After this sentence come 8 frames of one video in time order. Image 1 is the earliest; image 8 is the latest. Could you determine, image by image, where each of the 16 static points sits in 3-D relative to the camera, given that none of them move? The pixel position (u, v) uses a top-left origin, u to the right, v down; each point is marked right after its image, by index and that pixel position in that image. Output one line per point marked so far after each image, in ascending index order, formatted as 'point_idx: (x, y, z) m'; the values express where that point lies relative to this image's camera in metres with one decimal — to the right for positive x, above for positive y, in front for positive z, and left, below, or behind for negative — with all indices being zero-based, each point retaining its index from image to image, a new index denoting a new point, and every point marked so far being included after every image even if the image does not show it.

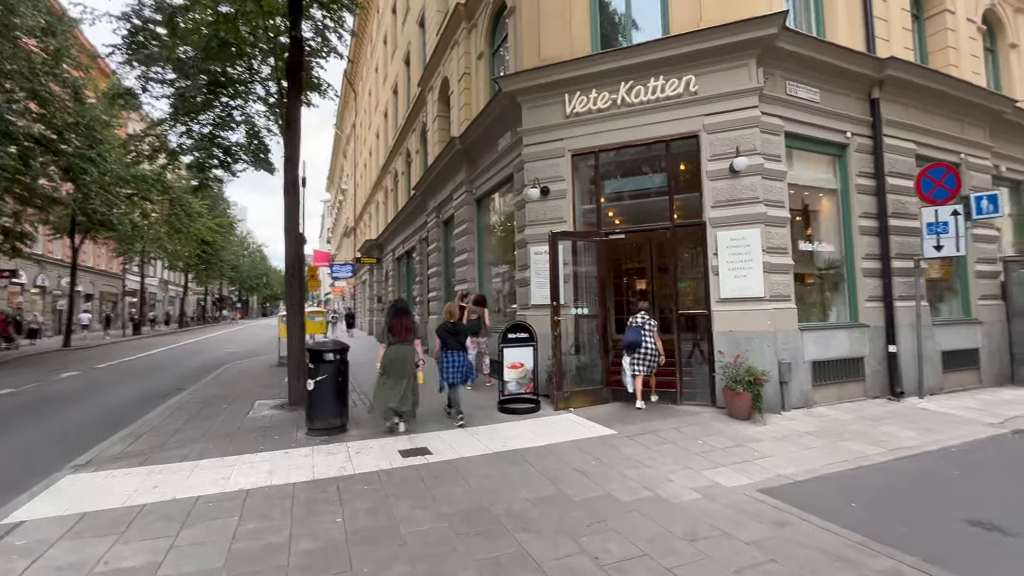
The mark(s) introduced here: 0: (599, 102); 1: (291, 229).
0: (+1.5, +3.2, +8.6) m
1: (-3.9, +1.0, +8.8) m
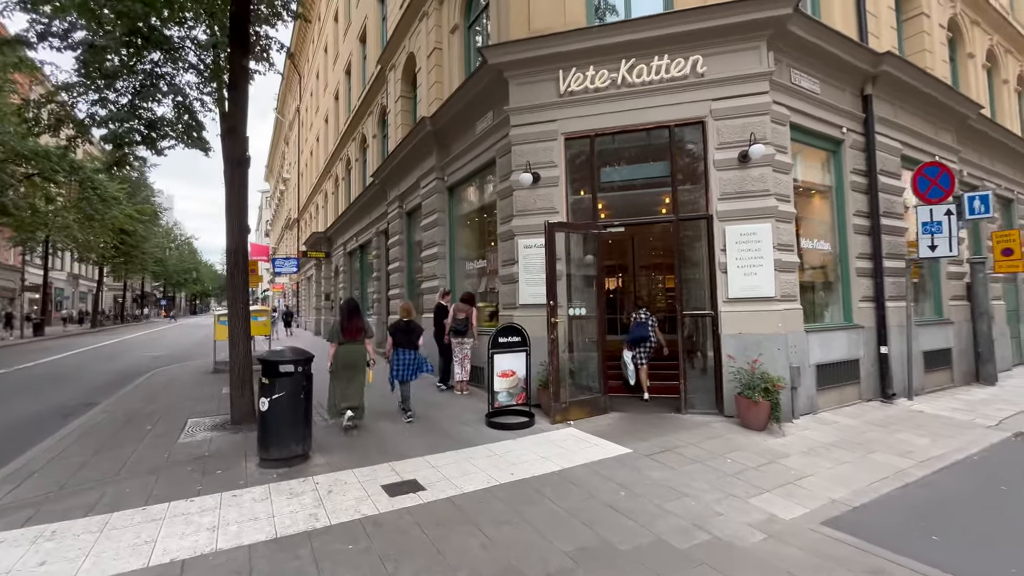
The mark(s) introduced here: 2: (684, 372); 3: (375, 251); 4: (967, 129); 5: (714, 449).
0: (+1.3, +3.2, +7.8) m
1: (-4.1, +1.1, +7.4) m
2: (+2.6, -1.3, +7.5) m
3: (-4.4, +1.2, +16.1) m
4: (+10.9, +3.8, +11.9) m
5: (+2.4, -1.9, +5.9) m
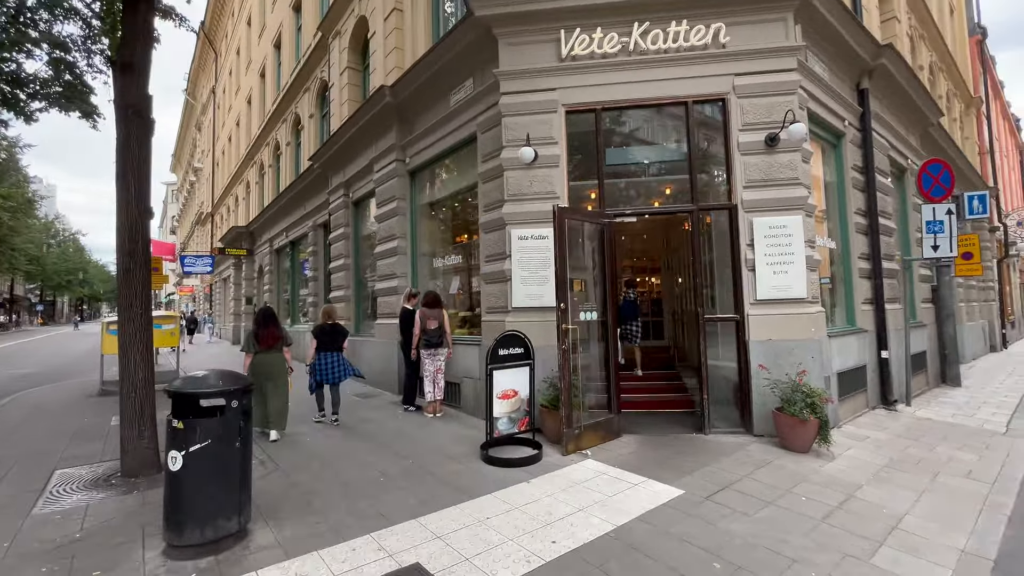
0: (+1.2, +3.2, +6.6) m
1: (-4.1, +1.1, +5.4) m
2: (+2.5, -1.3, +6.5) m
3: (-5.6, +1.2, +14.0) m
4: (+10.1, +3.7, +12.1) m
5: (+2.5, -1.9, +4.8) m
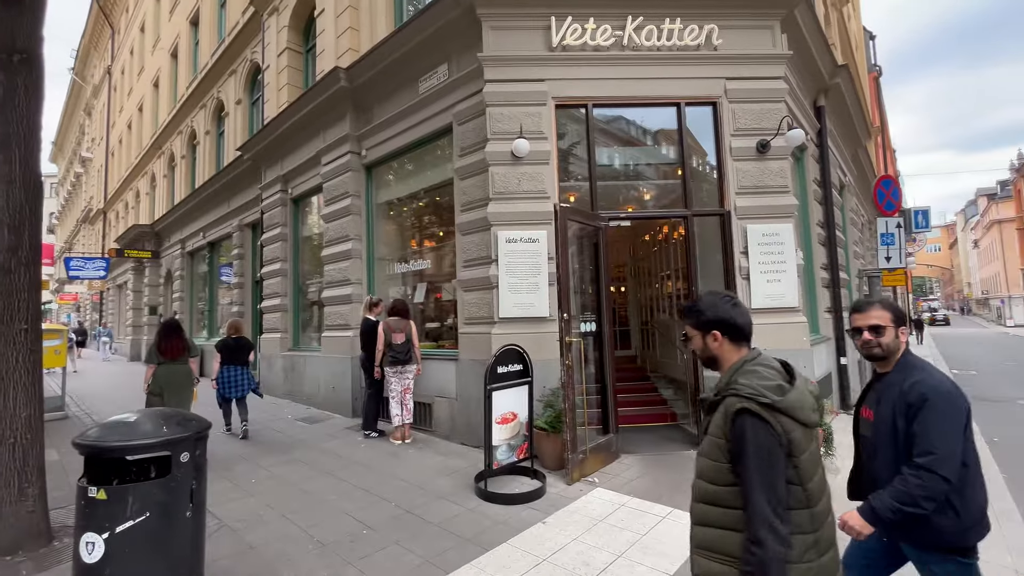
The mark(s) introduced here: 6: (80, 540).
0: (+1.1, +3.1, +6.2) m
1: (-4.1, +1.1, +4.1) m
2: (+2.3, -1.4, +6.1) m
3: (-6.9, +1.0, +12.4) m
4: (+9.0, +3.4, +13.0) m
5: (+2.6, -2.0, +4.5) m
6: (-2.1, -1.2, +2.5) m
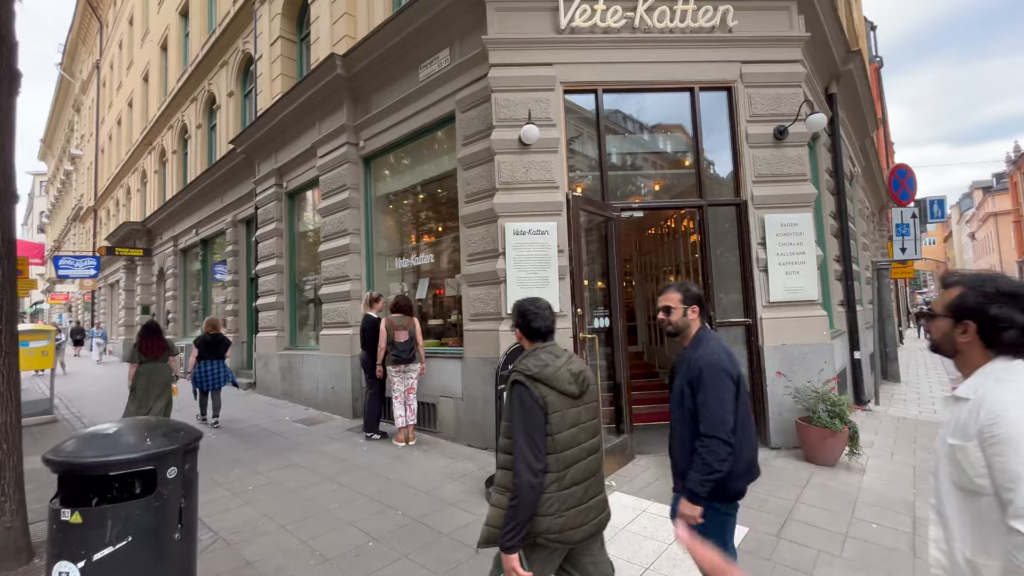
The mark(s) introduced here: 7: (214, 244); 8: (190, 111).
0: (+1.1, +3.2, +5.9) m
1: (-4.0, +1.1, +3.8) m
2: (+2.4, -1.3, +5.9) m
3: (-6.8, +1.0, +12.1) m
4: (+9.0, +3.6, +12.7) m
5: (+2.7, -1.9, +4.3) m
6: (-2.0, -1.2, +2.2) m
7: (-8.2, +1.2, +13.6) m
8: (-9.8, +5.3, +15.2) m
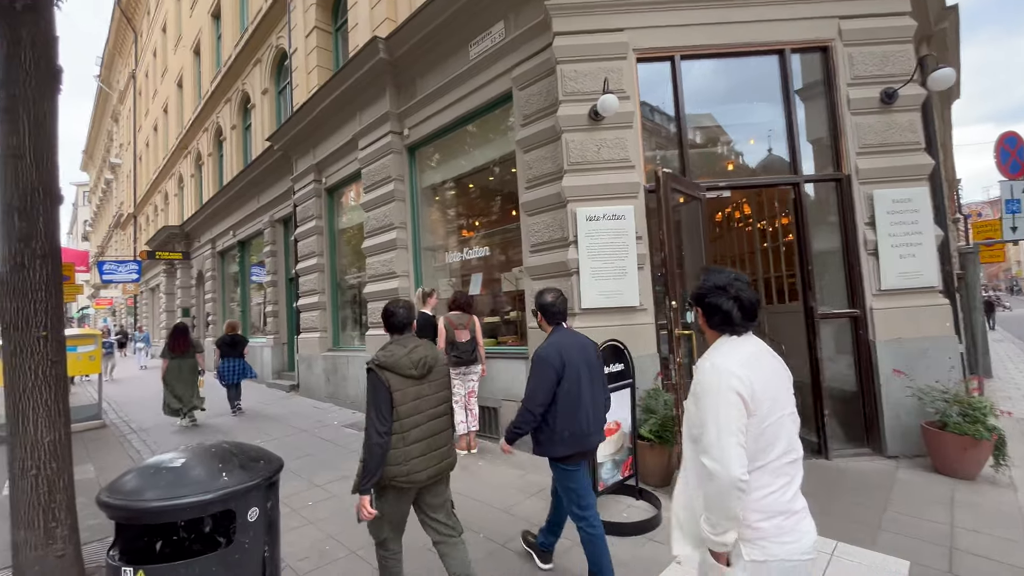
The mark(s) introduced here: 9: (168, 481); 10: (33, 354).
0: (+1.8, +3.3, +5.2) m
1: (-3.3, +1.1, +3.4) m
2: (+3.2, -1.2, +5.2) m
3: (-5.8, +1.0, +11.8) m
4: (+10.0, +3.9, +11.7) m
5: (+3.4, -1.8, +3.5) m
6: (-1.4, -1.2, +1.7) m
7: (-7.0, +1.2, +13.4) m
8: (-8.7, +5.3, +15.1) m
9: (-1.3, -0.7, +1.9) m
10: (-3.1, -0.4, +3.3) m
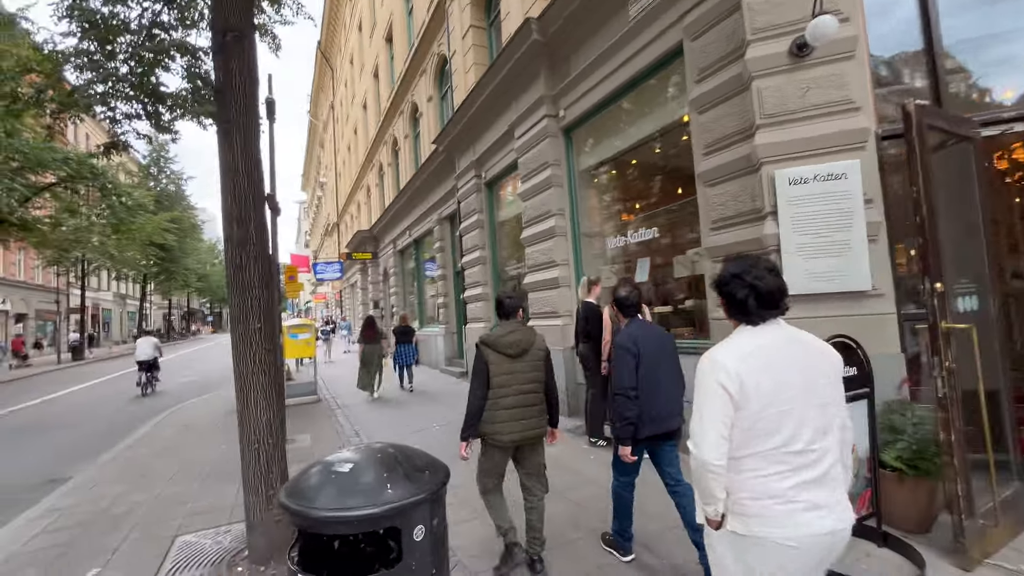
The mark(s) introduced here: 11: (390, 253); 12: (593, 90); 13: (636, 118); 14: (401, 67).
0: (+3.2, +3.5, +3.8) m
1: (-2.1, +1.1, +3.7) m
2: (+4.7, -0.9, +3.4) m
3: (-1.9, +1.2, +12.5) m
4: (+13.0, +4.5, +7.4) m
5: (+4.4, -1.6, +1.8) m
6: (-0.8, -1.2, +1.5) m
7: (-2.5, +1.4, +14.4) m
8: (-3.8, +5.5, +16.4) m
9: (-0.7, -0.7, +1.6) m
10: (-1.9, -0.4, +3.6) m
11: (-4.5, +1.2, +18.0) m
12: (+1.1, +2.6, +6.6) m
13: (+1.6, +2.2, +6.2) m
14: (-3.5, +6.9, +15.4) m
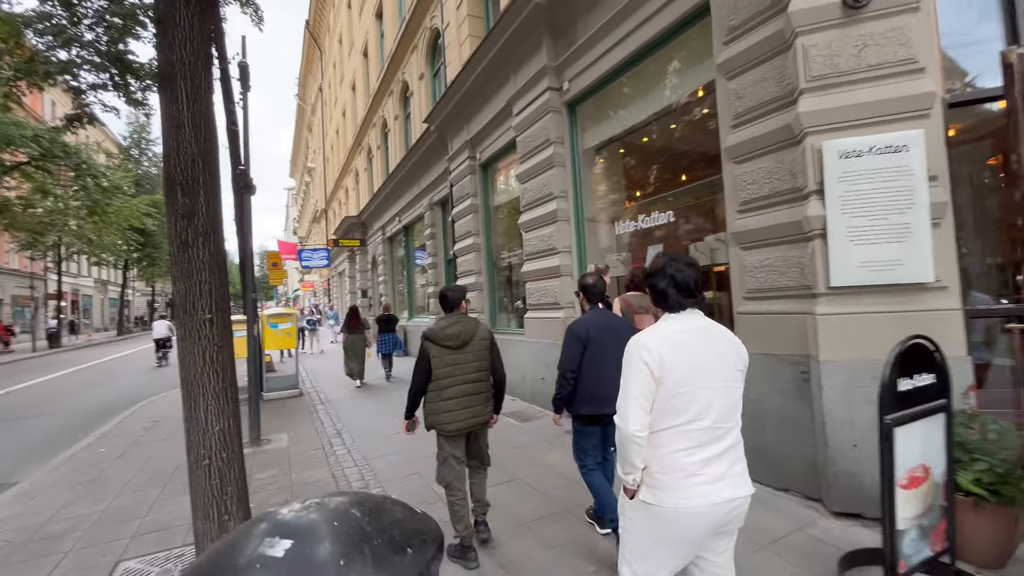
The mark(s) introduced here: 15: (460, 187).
0: (+3.3, +3.5, +3.2) m
1: (-2.1, +1.2, +3.1) m
2: (+4.7, -0.9, +2.9) m
3: (-2.0, +1.4, +11.8) m
4: (+13.0, +4.5, +6.9) m
5: (+4.5, -1.6, +1.3) m
6: (-0.7, -1.1, +0.9) m
7: (-2.7, +1.7, +13.7) m
8: (-3.9, +5.8, +15.6) m
9: (-0.6, -0.6, +1.0) m
10: (-1.9, -0.3, +3.0) m
11: (-4.7, +1.7, +17.3) m
12: (+1.1, +2.8, +5.9) m
13: (+1.6, +2.3, +5.6) m
14: (-3.6, +7.2, +14.6) m
15: (-1.0, +2.0, +9.7) m
